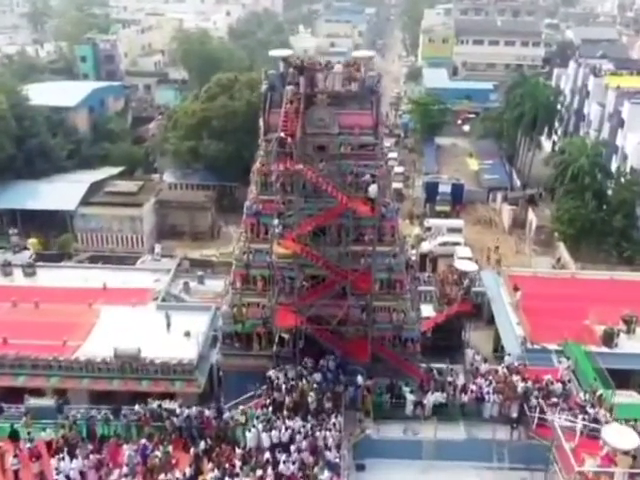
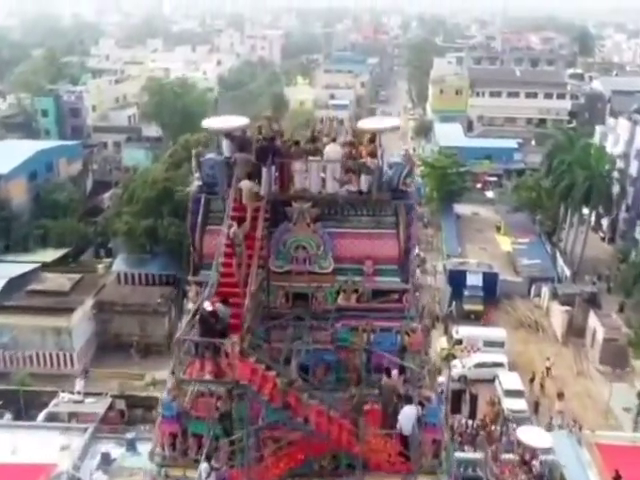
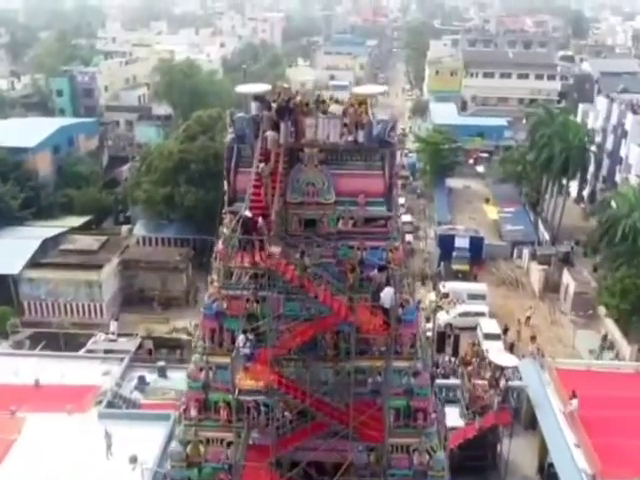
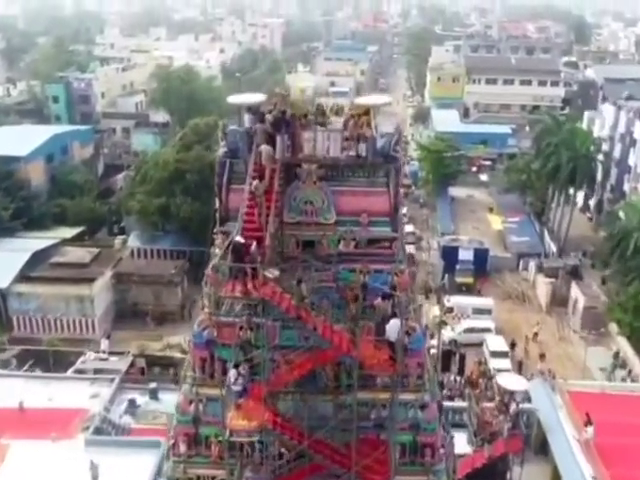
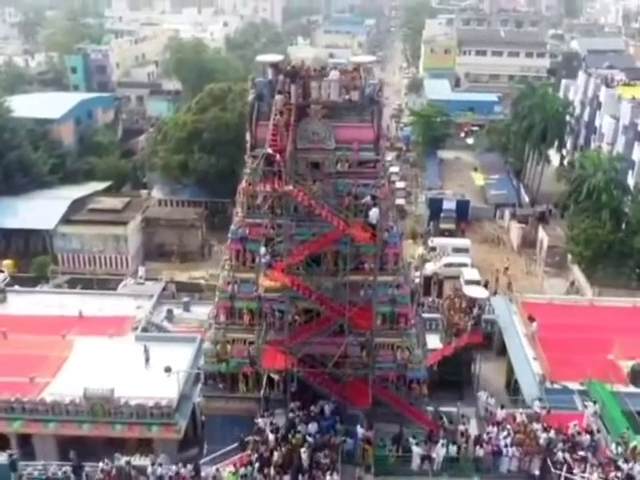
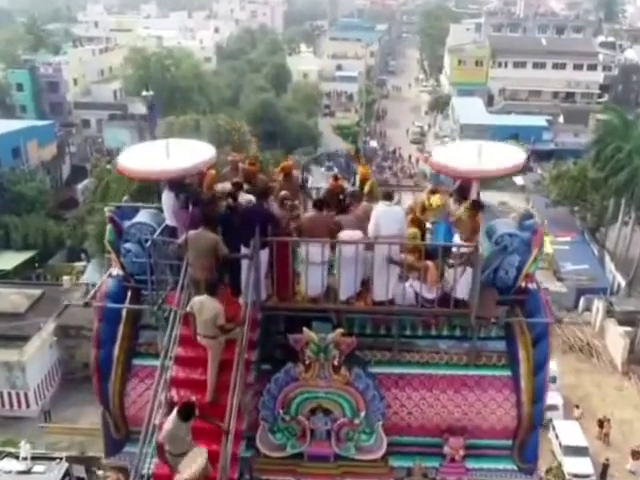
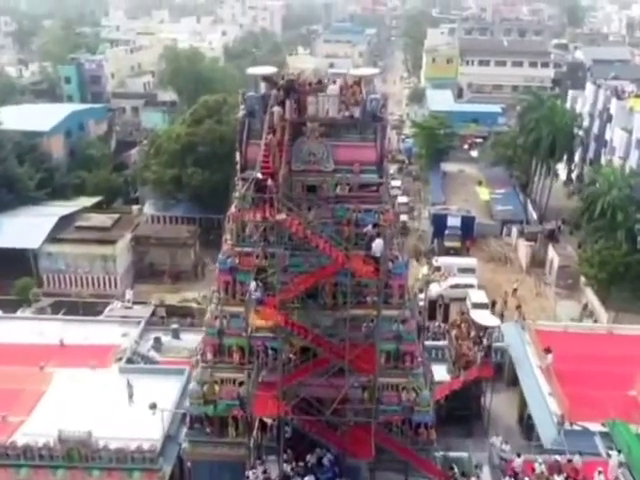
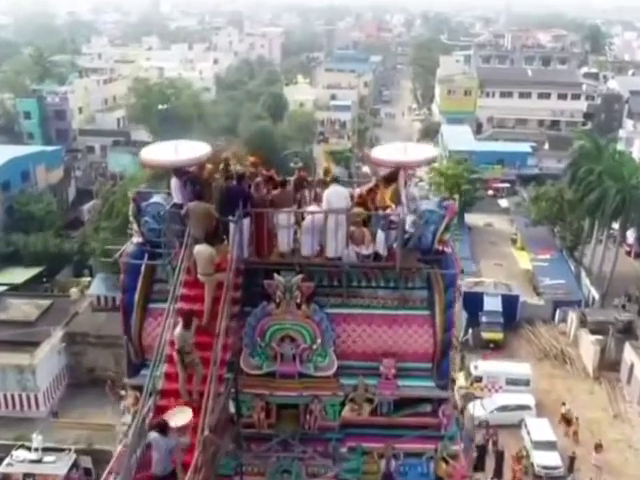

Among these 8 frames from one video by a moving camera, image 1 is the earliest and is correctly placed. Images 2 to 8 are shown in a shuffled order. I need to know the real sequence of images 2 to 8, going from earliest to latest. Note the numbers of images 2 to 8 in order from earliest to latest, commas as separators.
5, 7, 3, 4, 2, 8, 6
